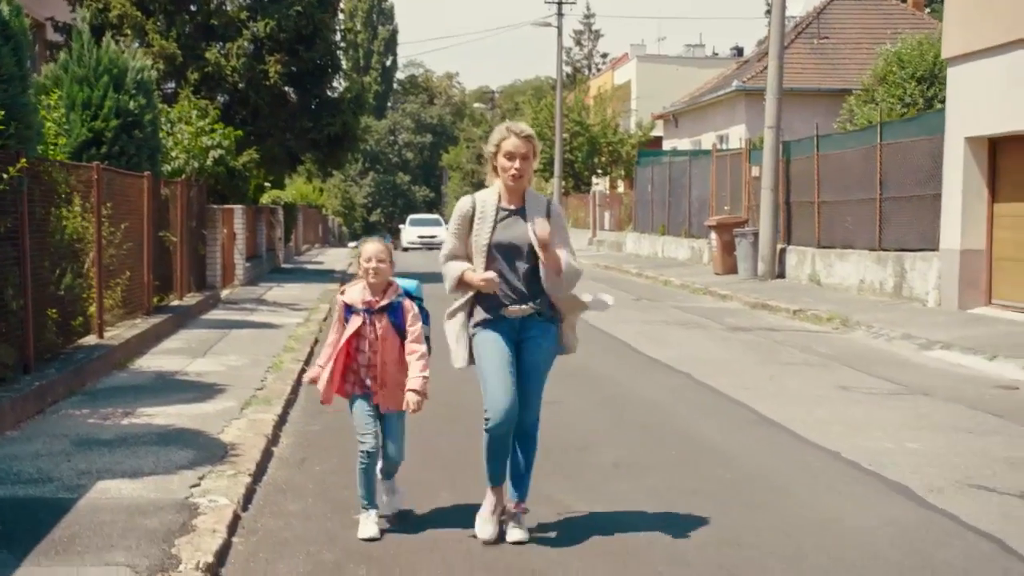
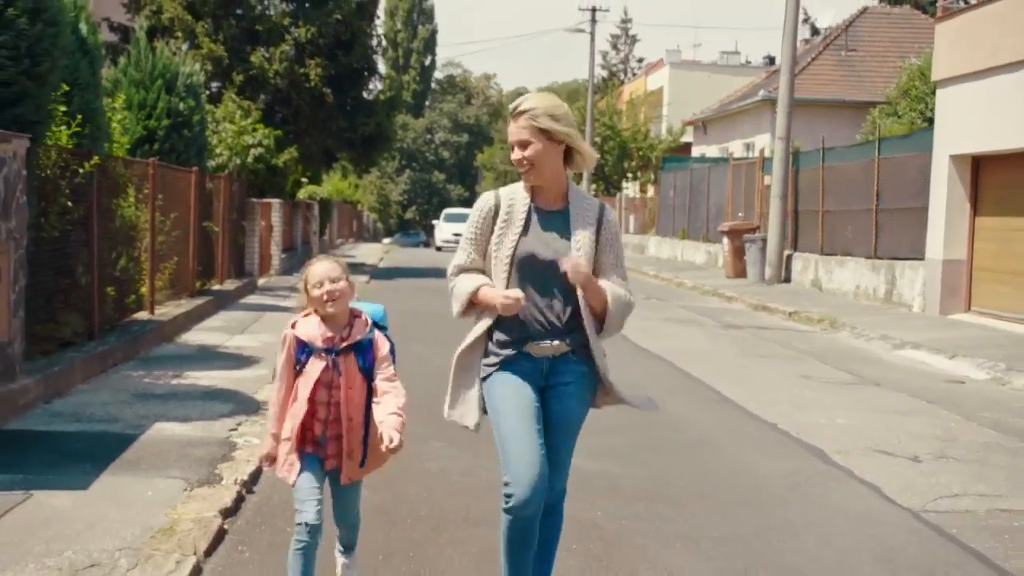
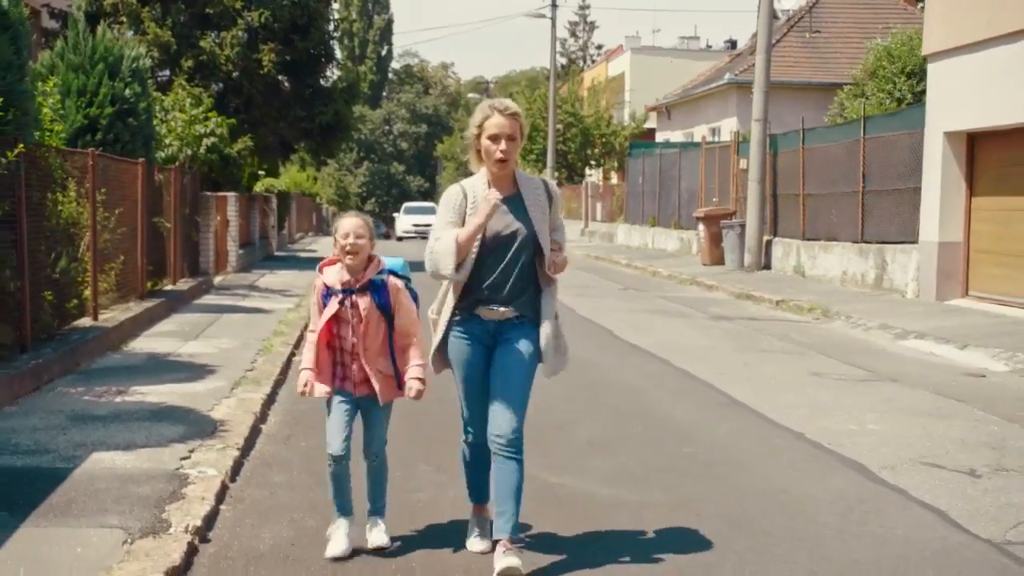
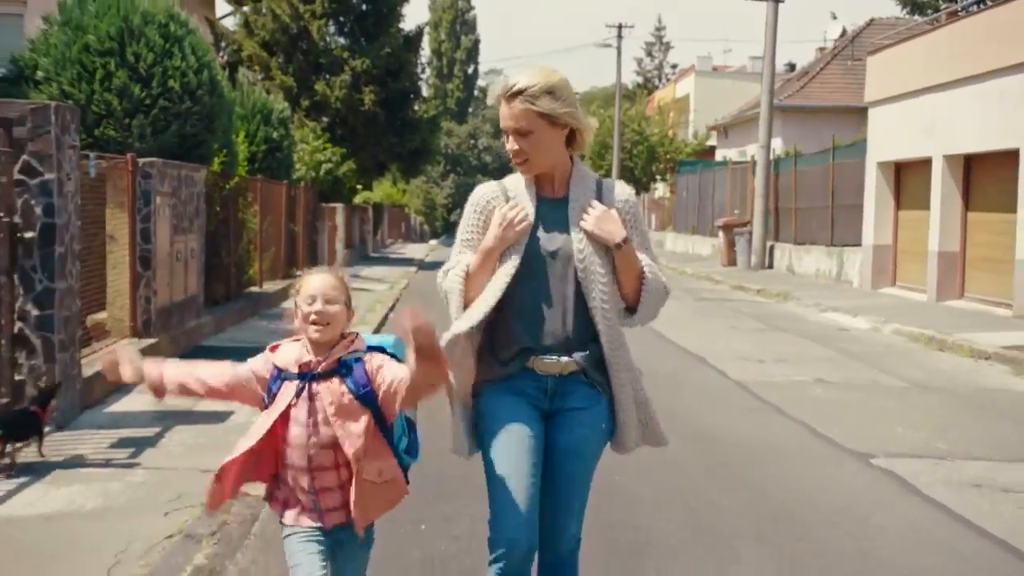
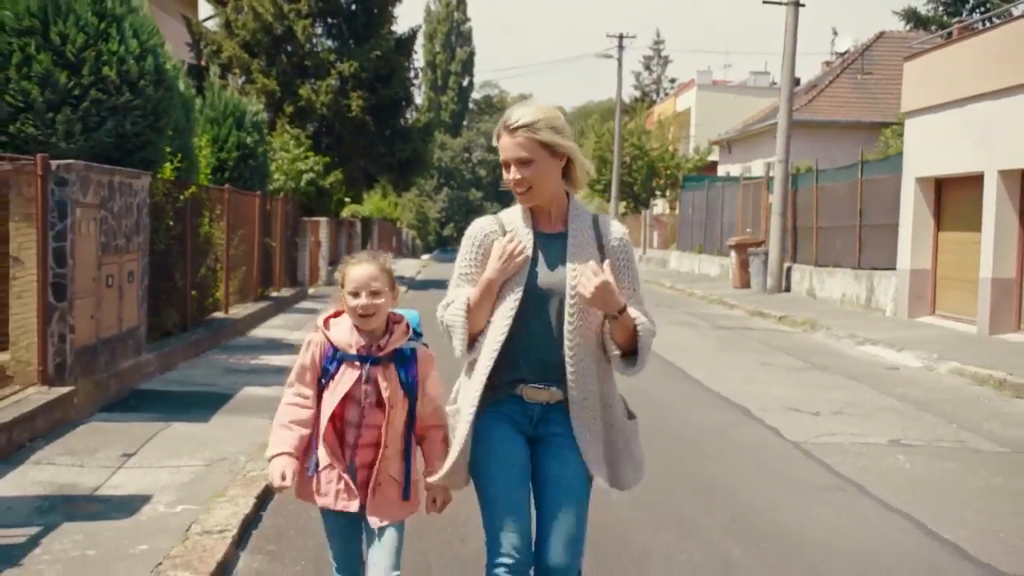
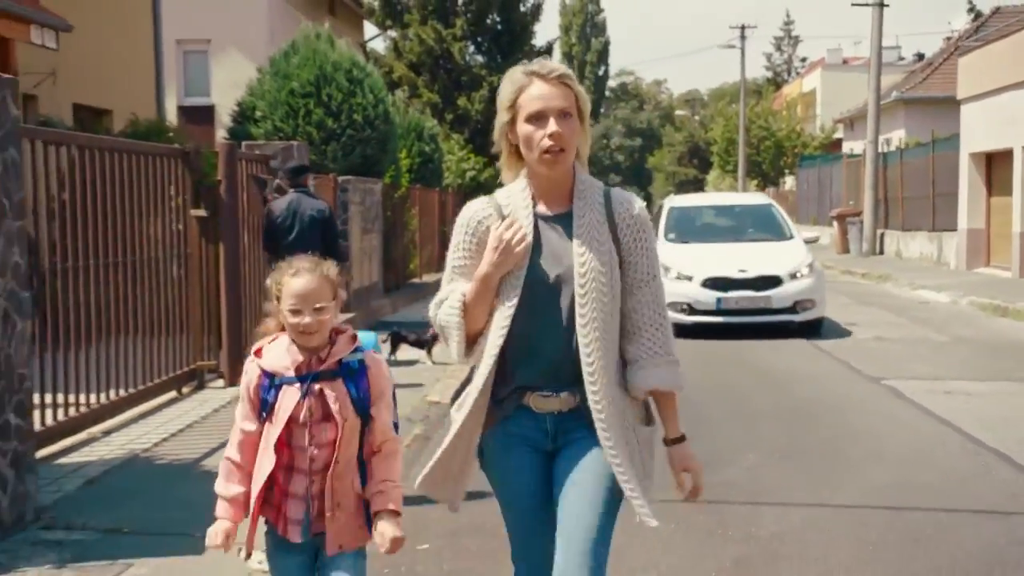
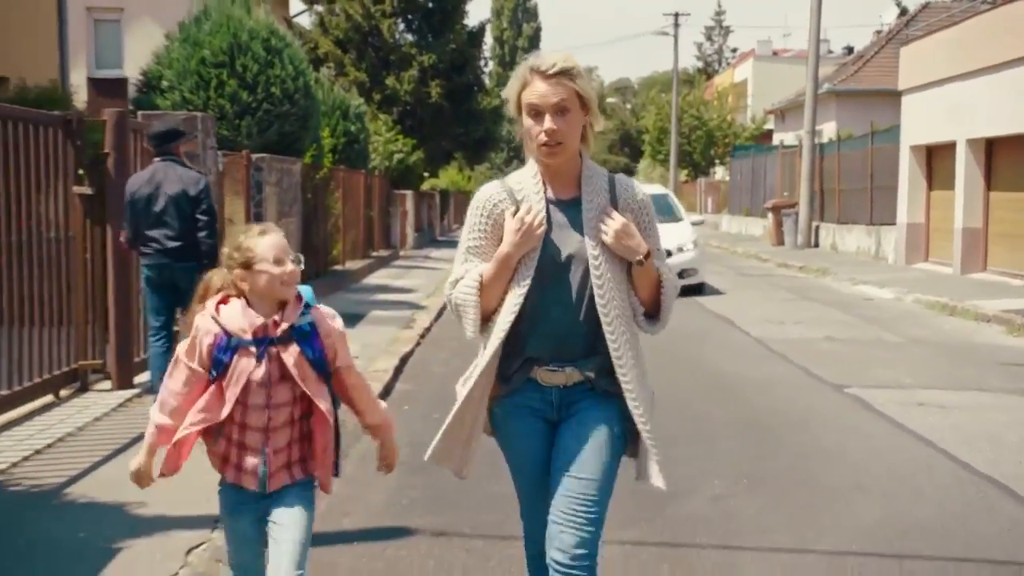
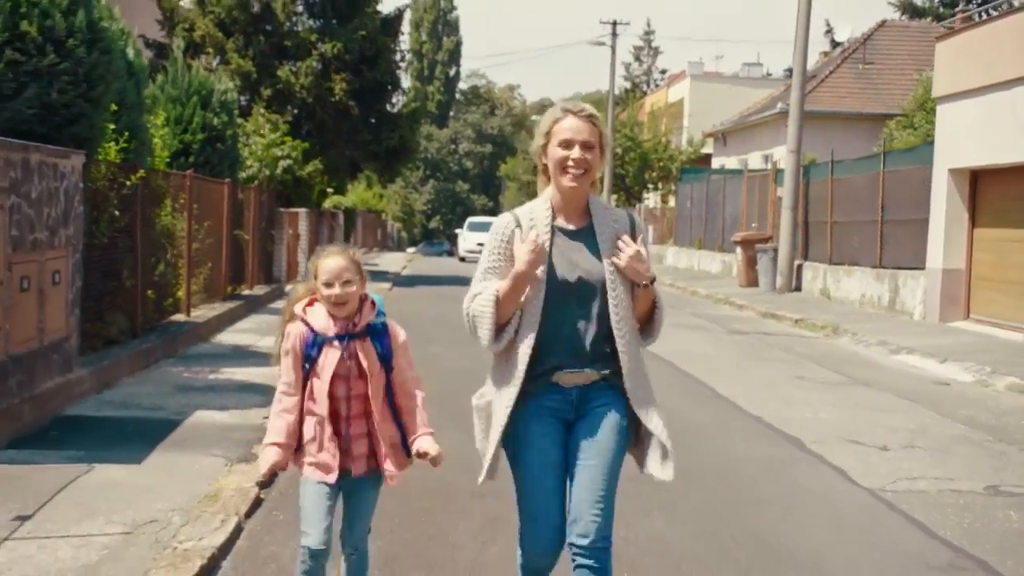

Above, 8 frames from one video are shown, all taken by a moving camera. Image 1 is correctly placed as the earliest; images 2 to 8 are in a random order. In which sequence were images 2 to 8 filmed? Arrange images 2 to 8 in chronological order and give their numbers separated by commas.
3, 2, 8, 5, 4, 7, 6
